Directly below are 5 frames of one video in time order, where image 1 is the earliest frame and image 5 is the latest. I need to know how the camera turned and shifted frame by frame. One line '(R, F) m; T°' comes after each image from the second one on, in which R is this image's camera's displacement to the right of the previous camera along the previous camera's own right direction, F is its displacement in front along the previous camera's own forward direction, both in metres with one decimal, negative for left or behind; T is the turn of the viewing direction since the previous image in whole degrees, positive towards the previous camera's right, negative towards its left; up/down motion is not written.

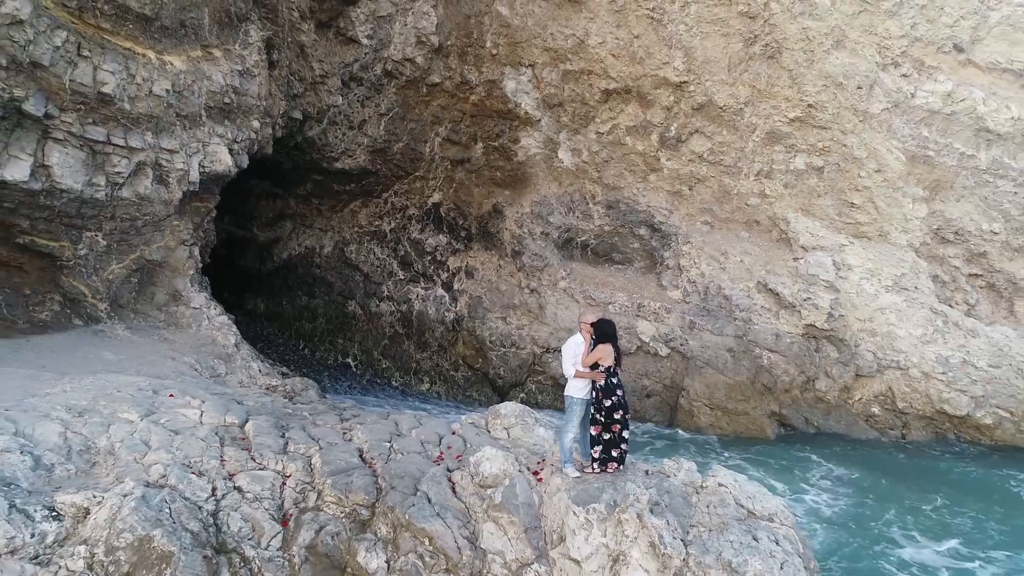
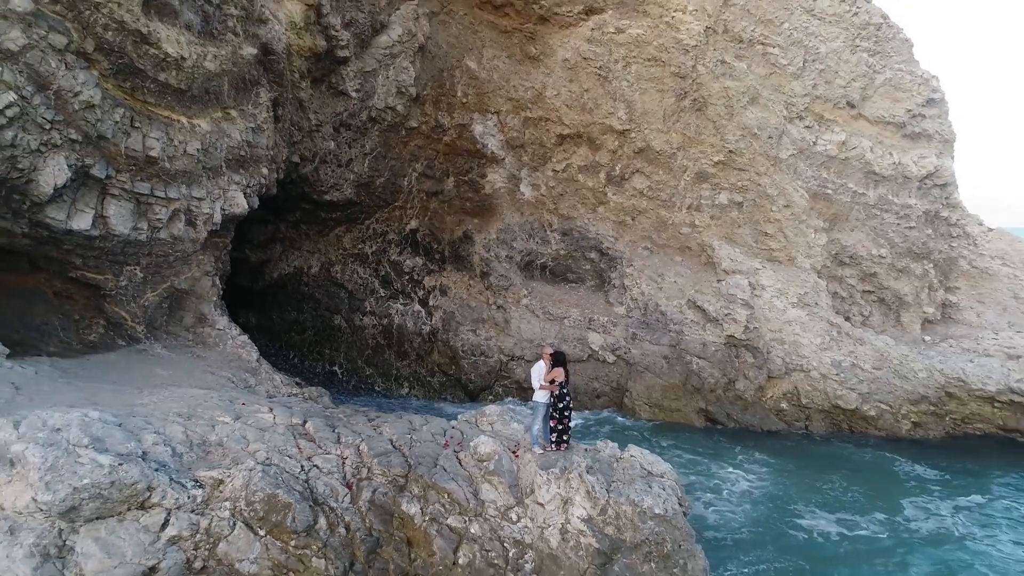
(-0.2, -1.4) m; +3°
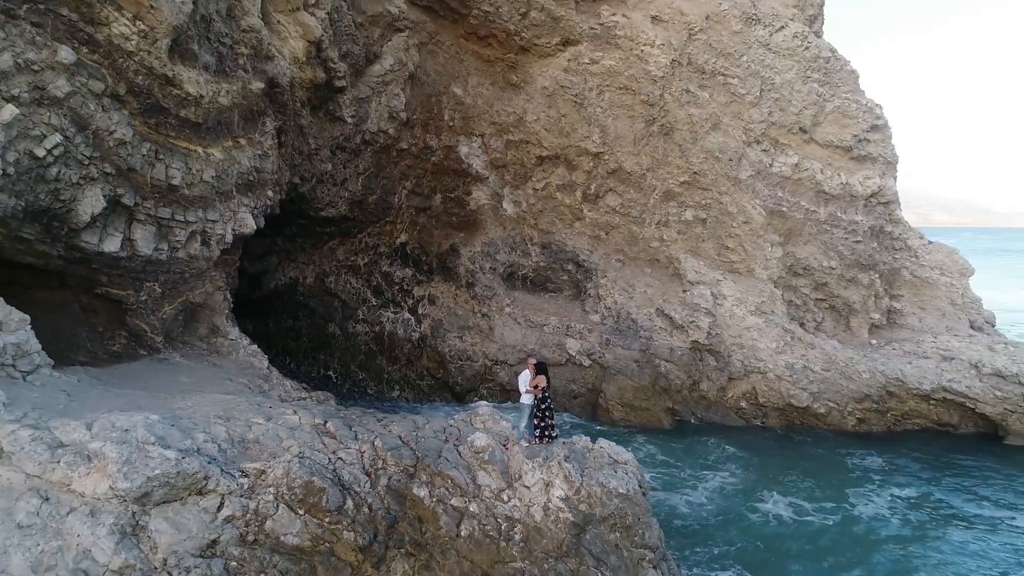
(-0.1, -0.8) m; +2°
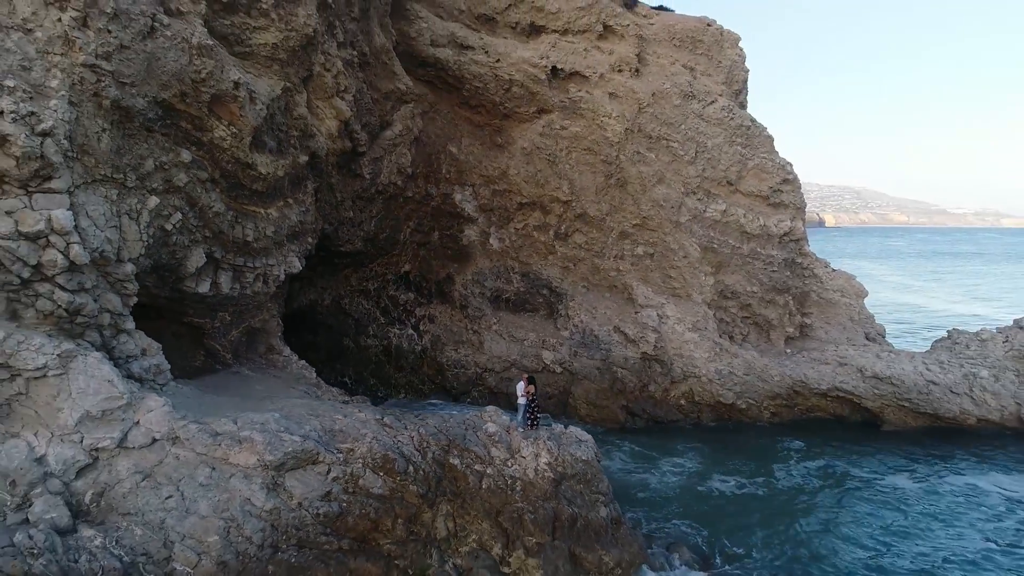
(-0.3, -2.5) m; +2°
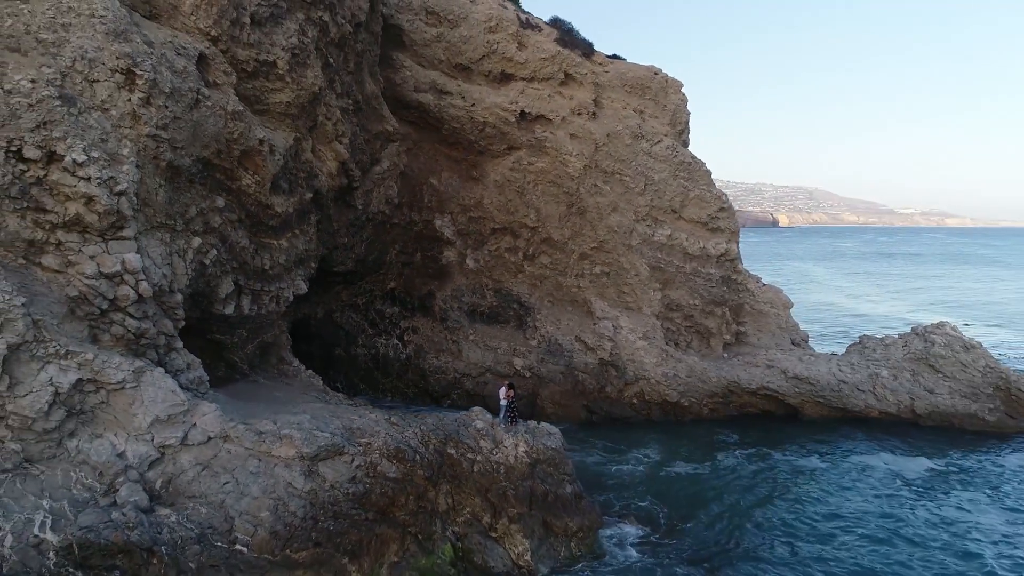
(-0.3, -1.9) m; +3°
